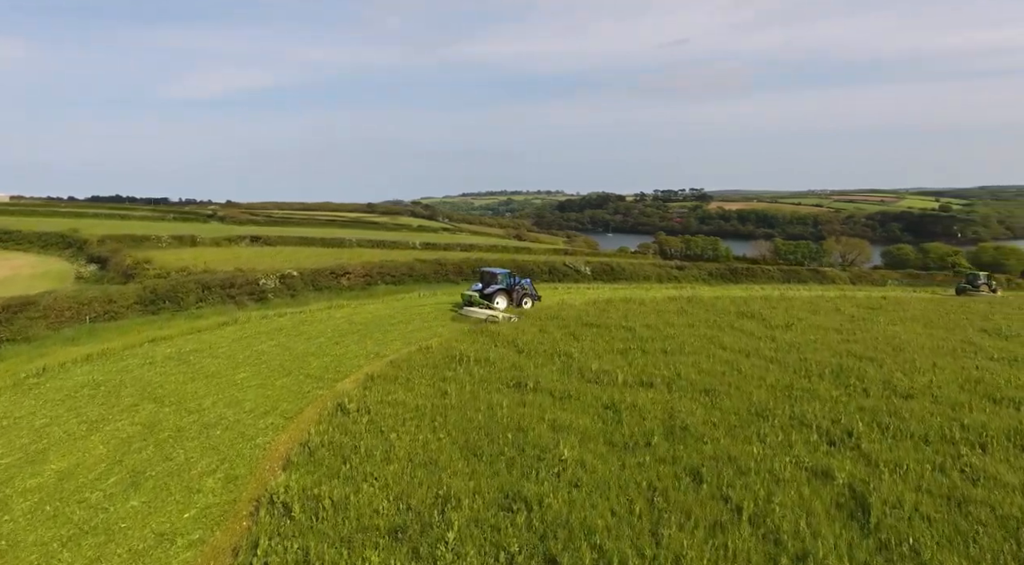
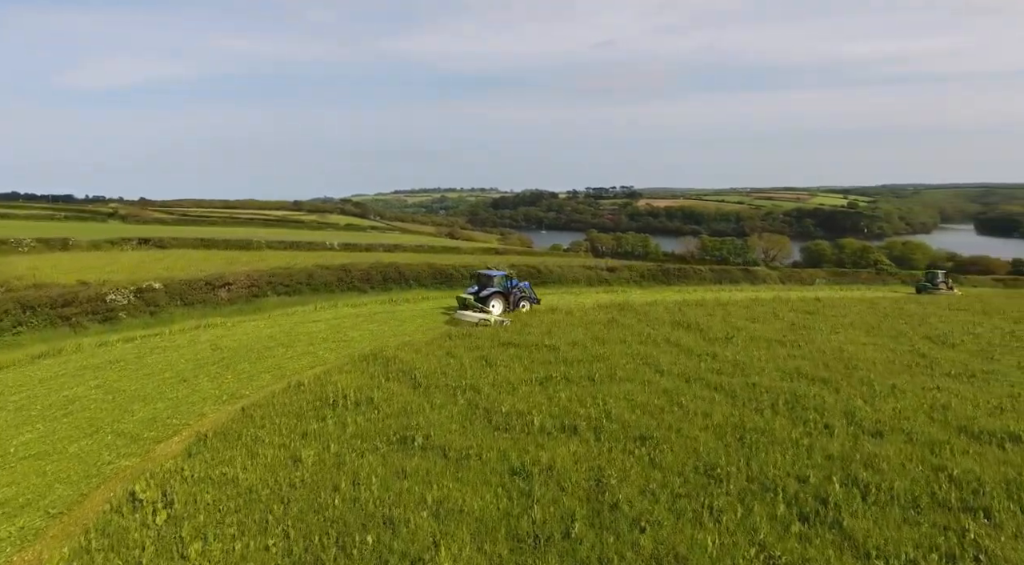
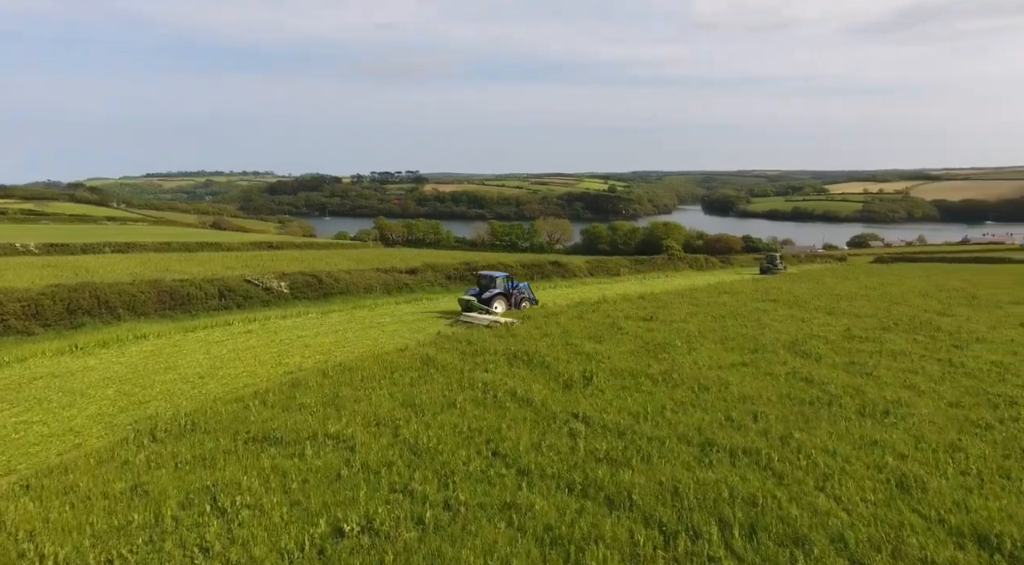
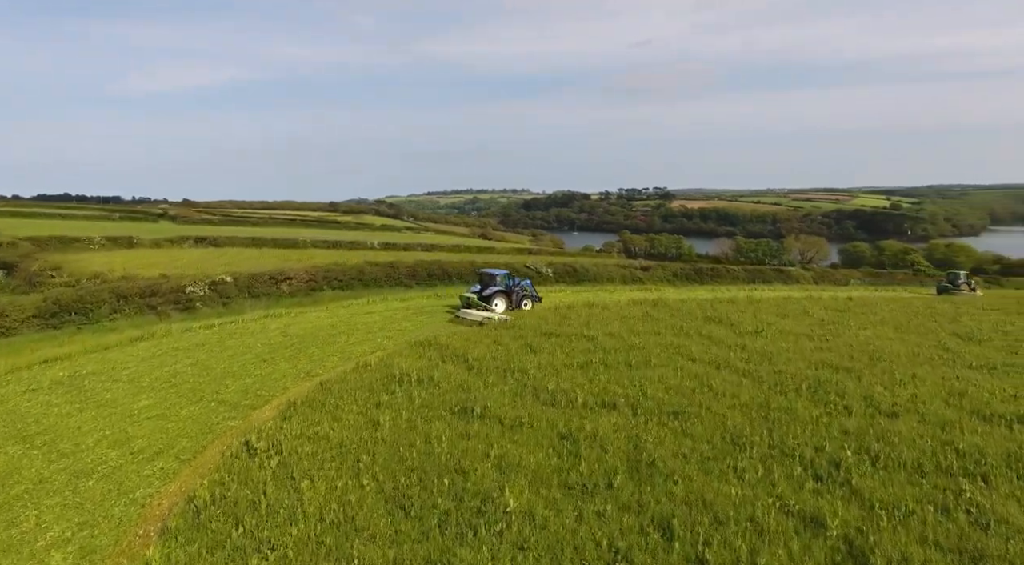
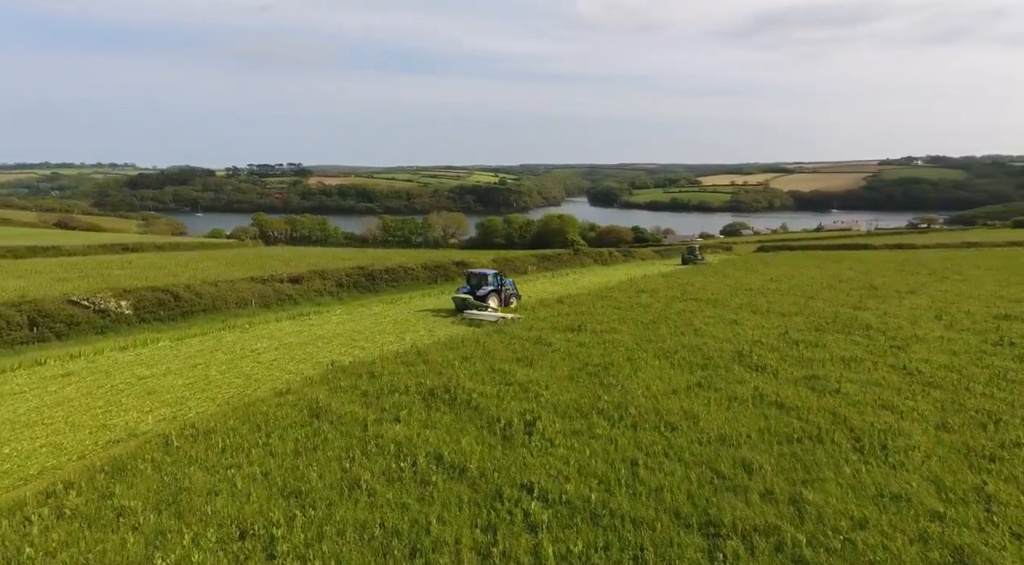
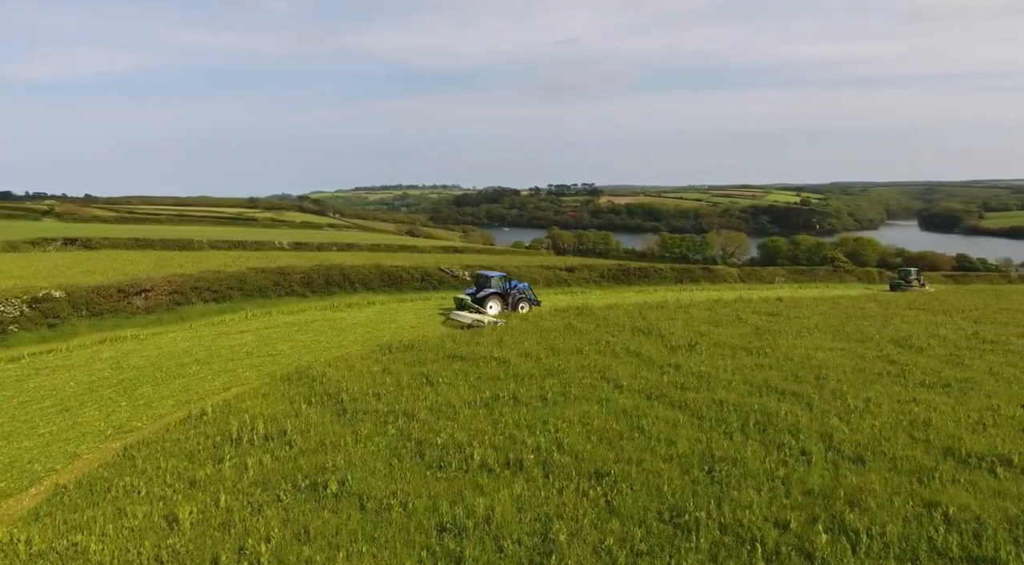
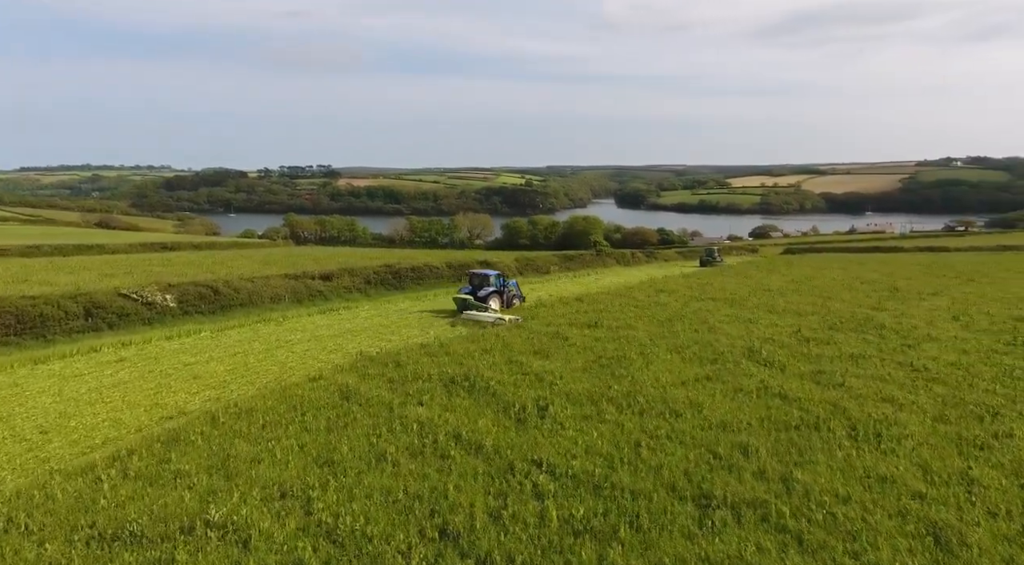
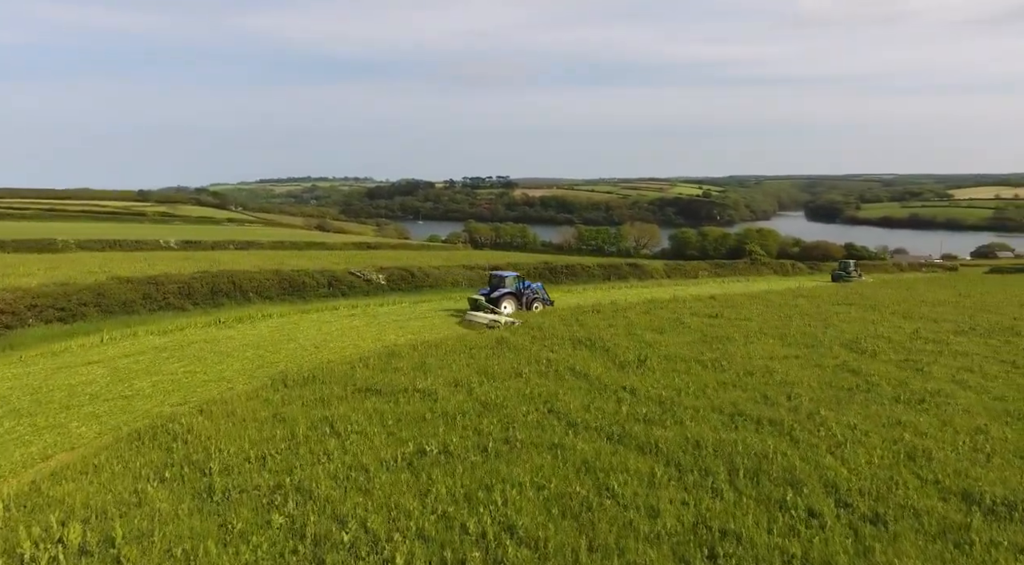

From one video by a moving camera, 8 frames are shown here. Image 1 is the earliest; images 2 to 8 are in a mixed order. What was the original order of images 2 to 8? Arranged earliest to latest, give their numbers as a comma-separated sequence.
4, 2, 6, 8, 3, 7, 5
